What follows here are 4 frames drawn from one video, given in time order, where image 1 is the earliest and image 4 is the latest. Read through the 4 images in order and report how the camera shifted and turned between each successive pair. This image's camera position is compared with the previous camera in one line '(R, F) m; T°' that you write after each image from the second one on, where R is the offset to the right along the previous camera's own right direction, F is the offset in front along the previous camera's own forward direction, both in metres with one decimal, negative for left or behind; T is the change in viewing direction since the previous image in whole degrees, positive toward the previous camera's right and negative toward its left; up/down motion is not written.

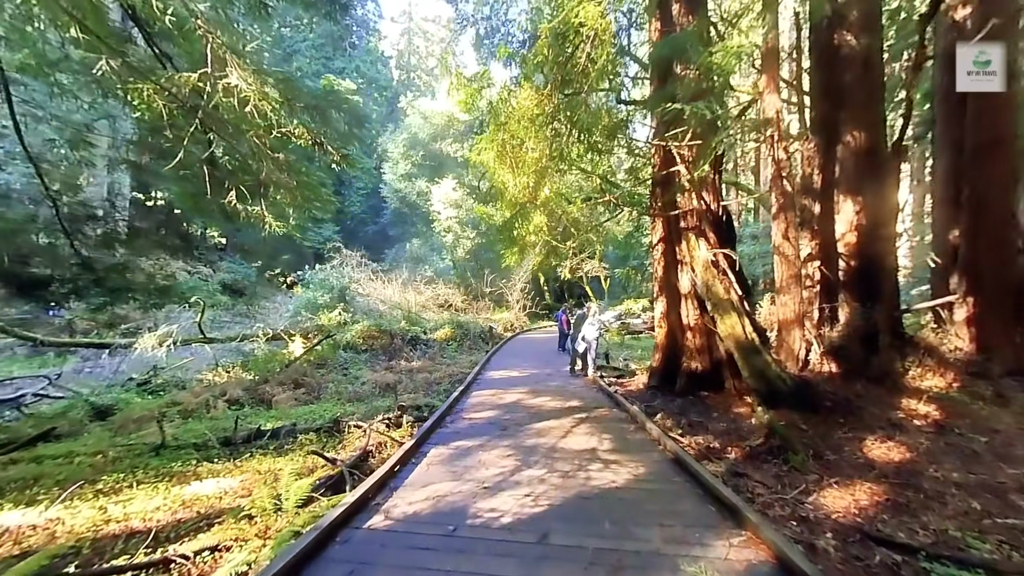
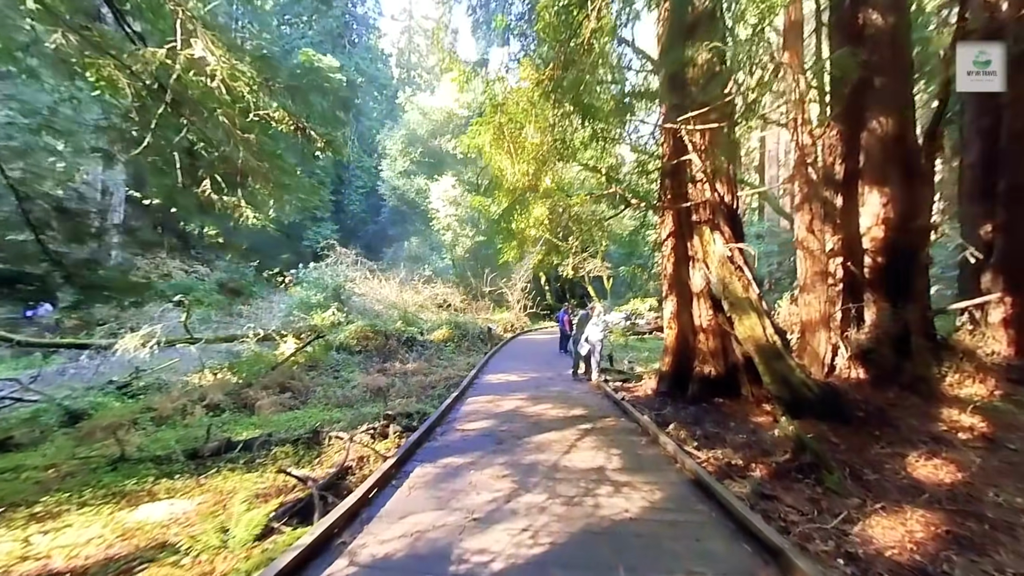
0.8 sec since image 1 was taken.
(0.0, +0.6) m; 0°
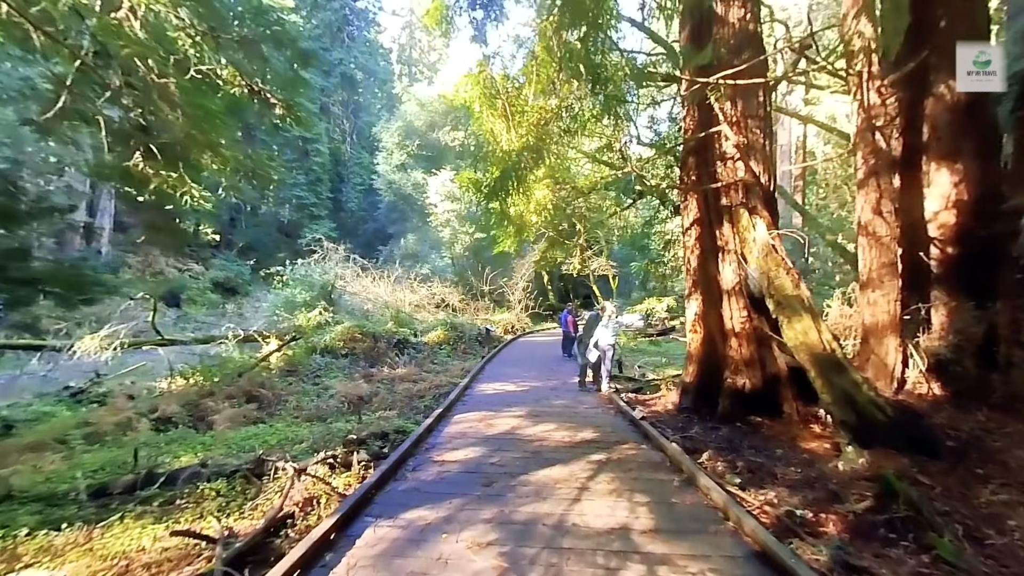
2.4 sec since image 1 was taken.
(+0.1, +1.1) m; 0°
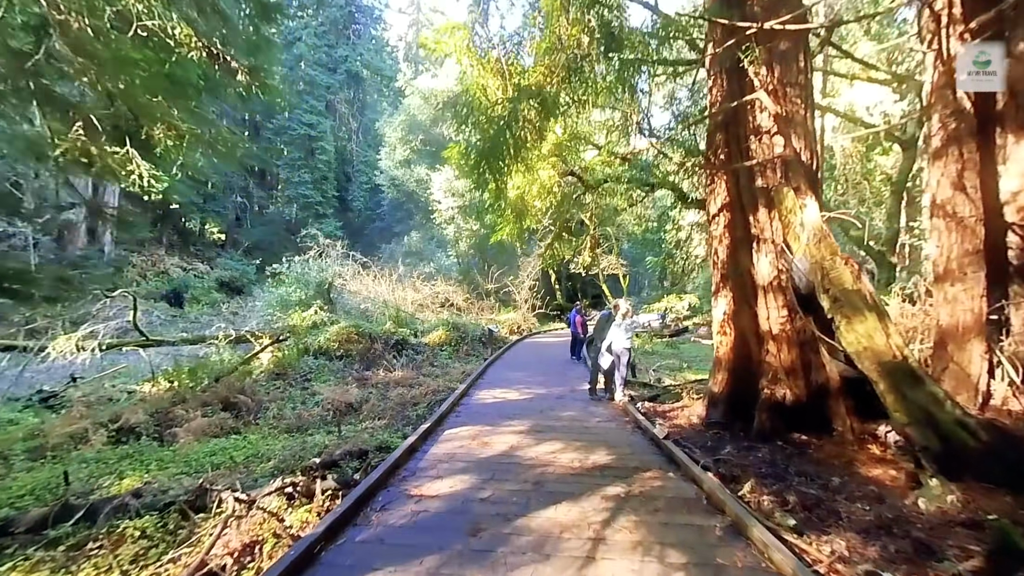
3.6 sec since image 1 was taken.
(+0.1, +0.8) m; -1°
